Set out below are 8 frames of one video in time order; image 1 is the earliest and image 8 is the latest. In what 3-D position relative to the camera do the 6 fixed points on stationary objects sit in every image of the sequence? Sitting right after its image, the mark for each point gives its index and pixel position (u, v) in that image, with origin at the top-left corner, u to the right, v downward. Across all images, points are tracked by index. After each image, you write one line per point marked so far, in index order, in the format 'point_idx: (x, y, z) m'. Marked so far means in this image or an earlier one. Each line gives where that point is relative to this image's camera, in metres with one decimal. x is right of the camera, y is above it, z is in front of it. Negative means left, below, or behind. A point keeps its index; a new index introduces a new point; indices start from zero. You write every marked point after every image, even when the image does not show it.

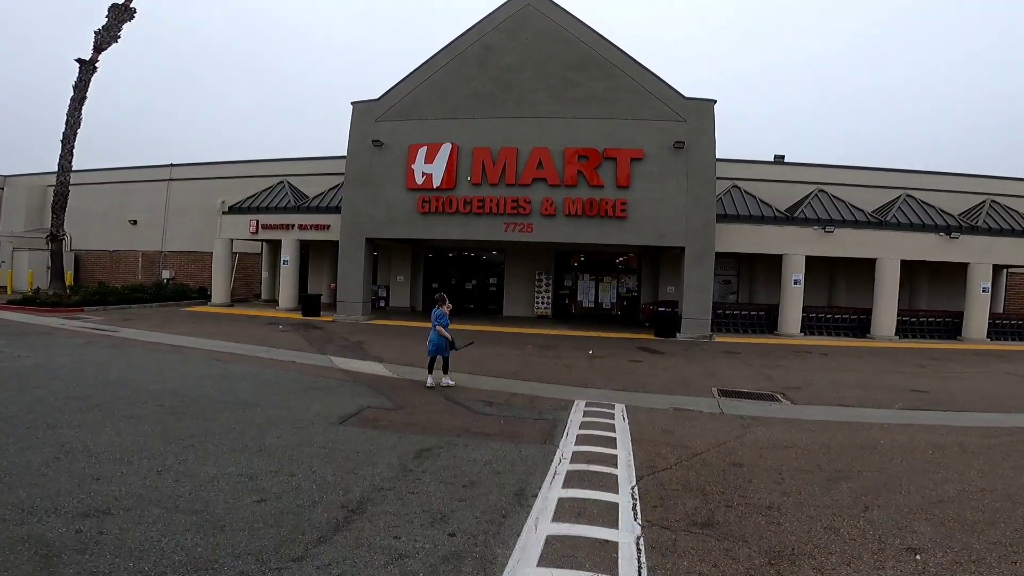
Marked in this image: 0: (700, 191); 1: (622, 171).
0: (+6.8, +3.4, +19.9) m
1: (+4.1, +4.1, +20.0) m
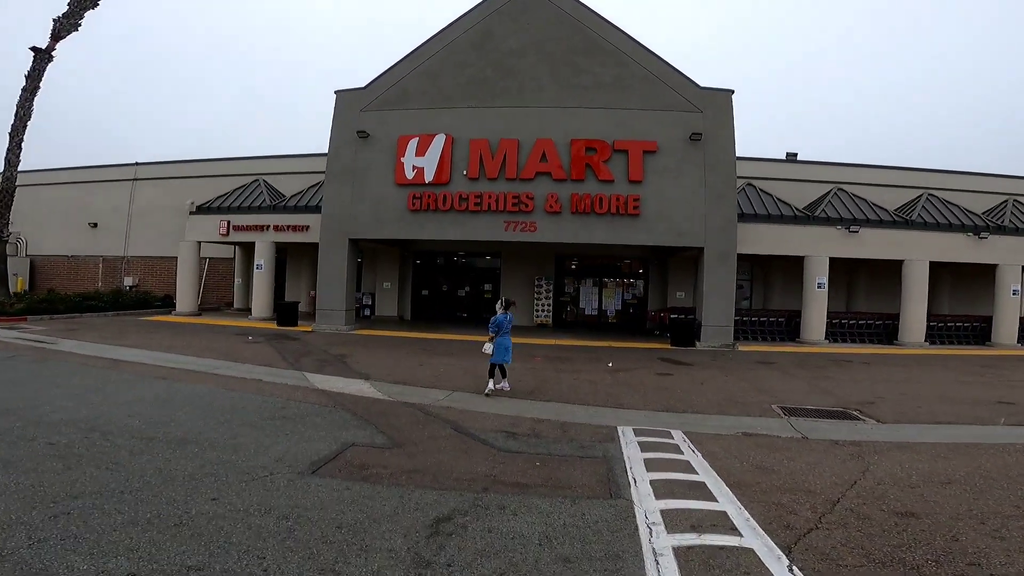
0: (+6.8, +3.2, +18.1) m
1: (+4.1, +3.9, +18.2) m
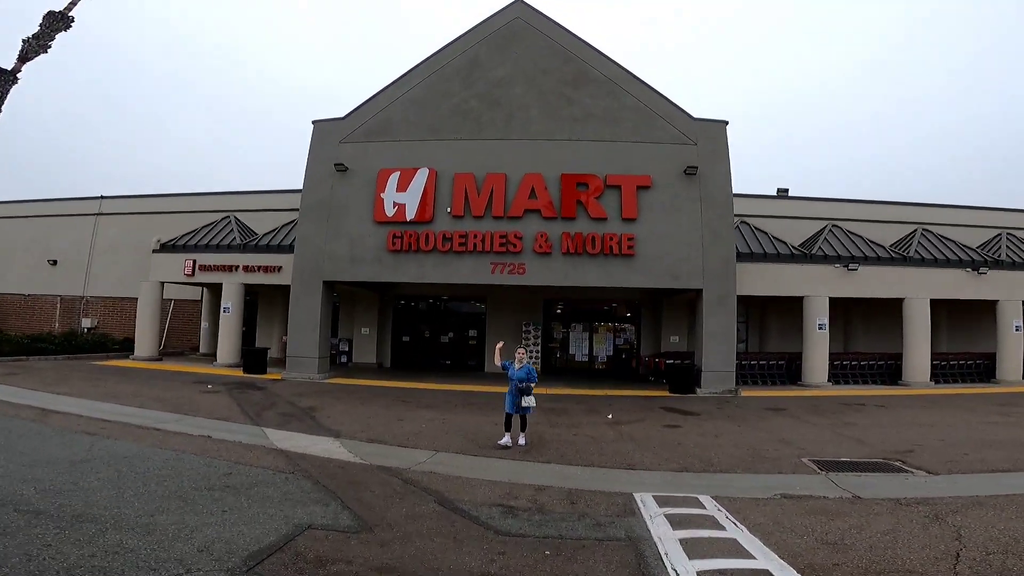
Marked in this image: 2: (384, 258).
0: (+6.4, +2.0, +17.4) m
1: (+3.6, +2.6, +17.4) m
2: (-4.1, +0.9, +17.8) m
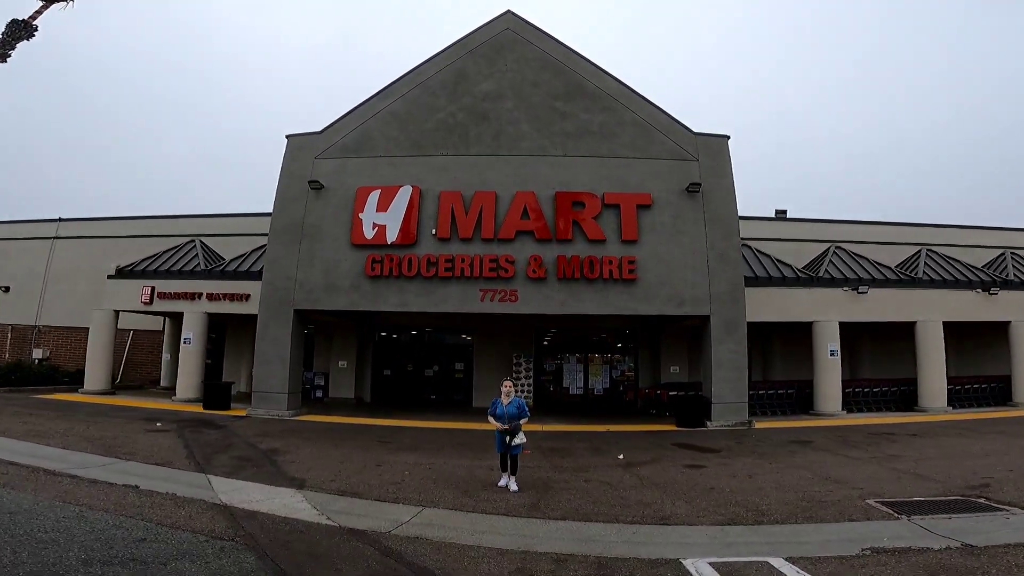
0: (+6.1, +1.3, +16.3) m
1: (+3.3, +1.9, +16.3) m
2: (-4.4, +0.1, +16.3) m
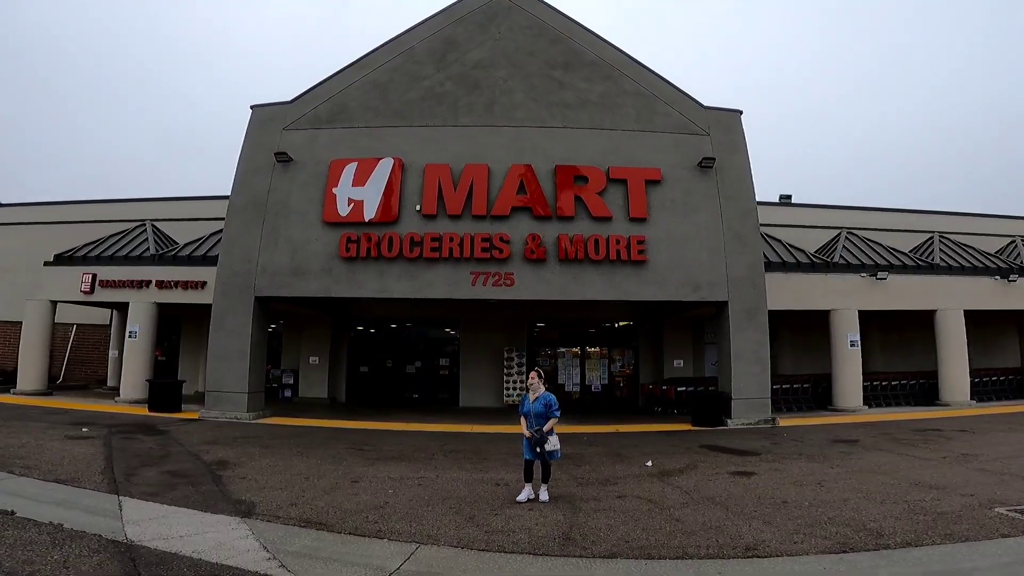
0: (+6.0, +1.7, +14.7) m
1: (+3.2, +2.3, +14.6) m
2: (-4.5, +0.5, +14.3) m
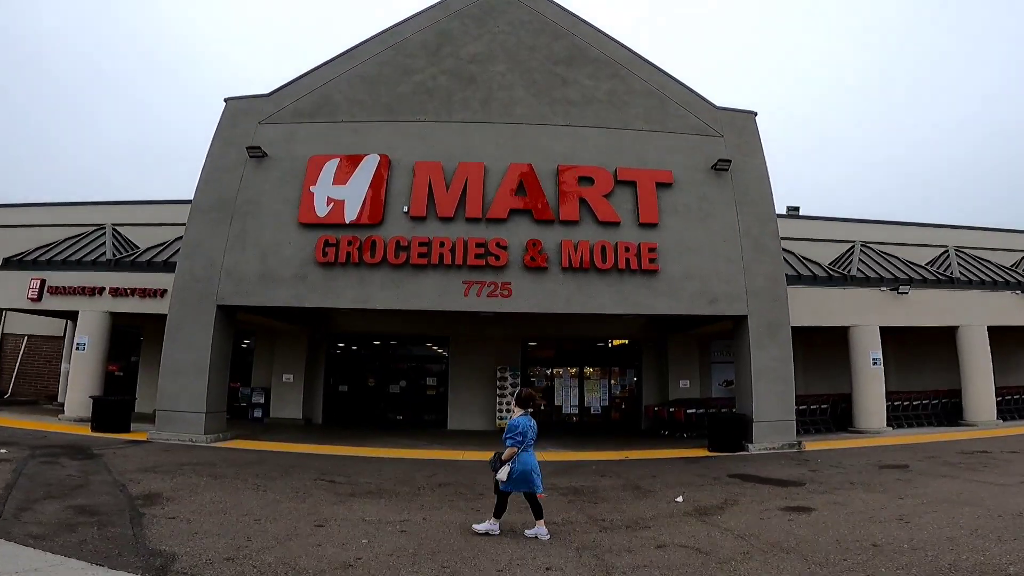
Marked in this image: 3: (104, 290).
0: (+5.9, +1.4, +13.5) m
1: (+3.1, +2.1, +13.3) m
2: (-4.6, +0.3, +12.8) m
3: (-10.5, 0.0, +14.5) m
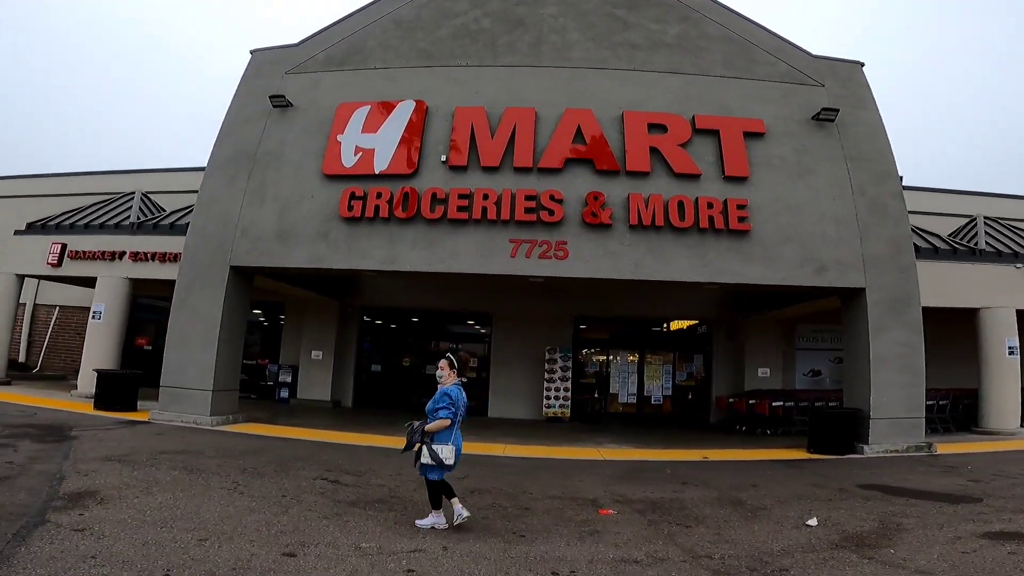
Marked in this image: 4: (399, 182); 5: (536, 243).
0: (+7.0, +2.1, +10.9) m
1: (+4.3, +2.7, +11.0) m
2: (-3.5, +1.1, +11.2) m
3: (-9.3, +0.8, +13.3) m
4: (-2.3, +2.1, +11.4) m
5: (+0.4, +0.9, +10.8) m
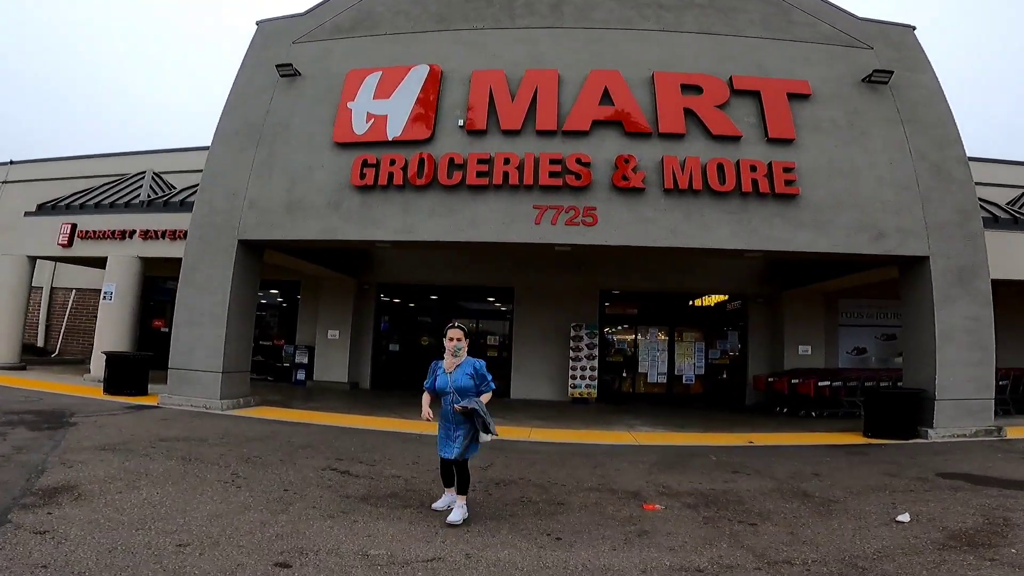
0: (+7.4, +2.6, +9.8) m
1: (+4.7, +3.3, +10.0) m
2: (-3.1, +1.5, +10.5) m
3: (-8.7, +1.3, +12.9) m
4: (-1.8, +2.6, +10.6) m
5: (+0.9, +1.3, +10.0) m
